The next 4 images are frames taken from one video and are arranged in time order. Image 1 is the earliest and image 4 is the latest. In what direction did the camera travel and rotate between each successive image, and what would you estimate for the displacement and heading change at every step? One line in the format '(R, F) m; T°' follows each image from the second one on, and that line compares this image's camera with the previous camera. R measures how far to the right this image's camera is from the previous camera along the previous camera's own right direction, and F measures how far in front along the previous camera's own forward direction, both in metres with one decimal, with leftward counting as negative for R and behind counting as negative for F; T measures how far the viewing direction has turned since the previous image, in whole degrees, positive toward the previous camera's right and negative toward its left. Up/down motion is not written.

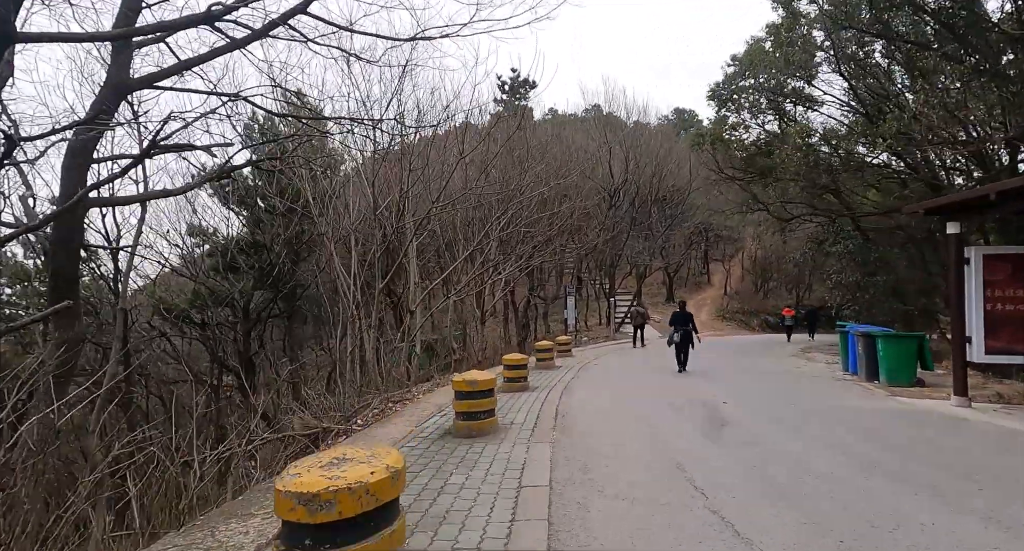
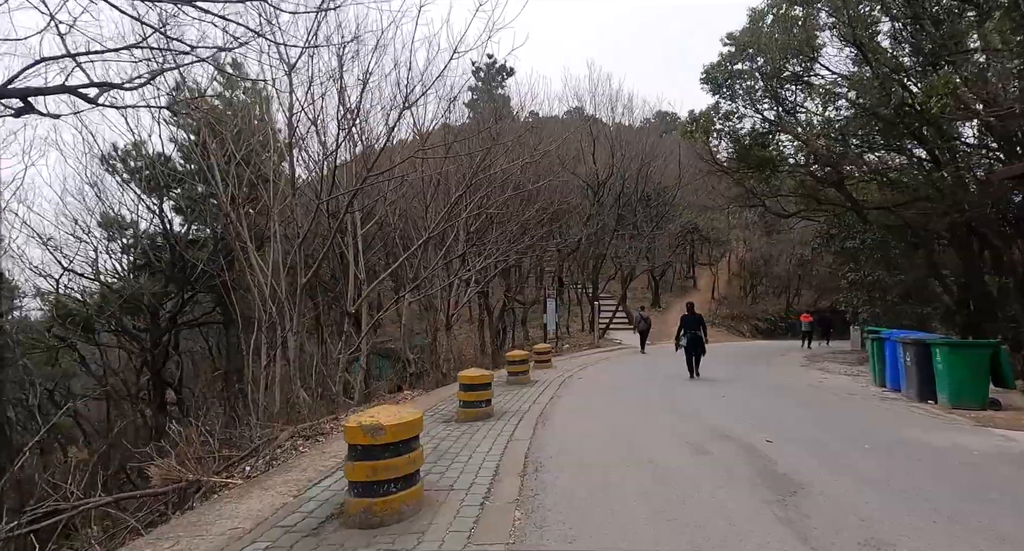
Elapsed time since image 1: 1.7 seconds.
(+0.2, +2.2) m; +2°
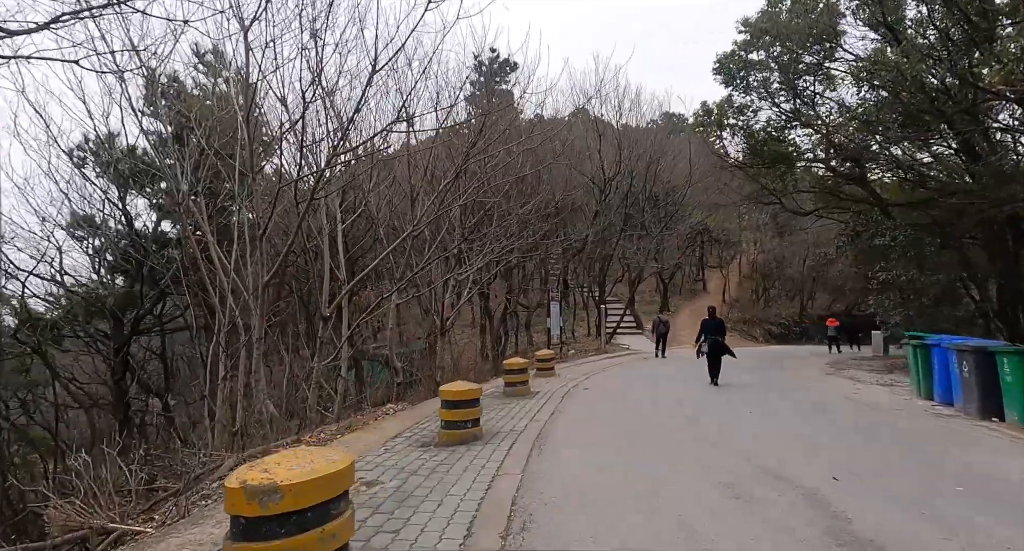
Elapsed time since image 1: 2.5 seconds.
(+0.1, +1.1) m; -1°
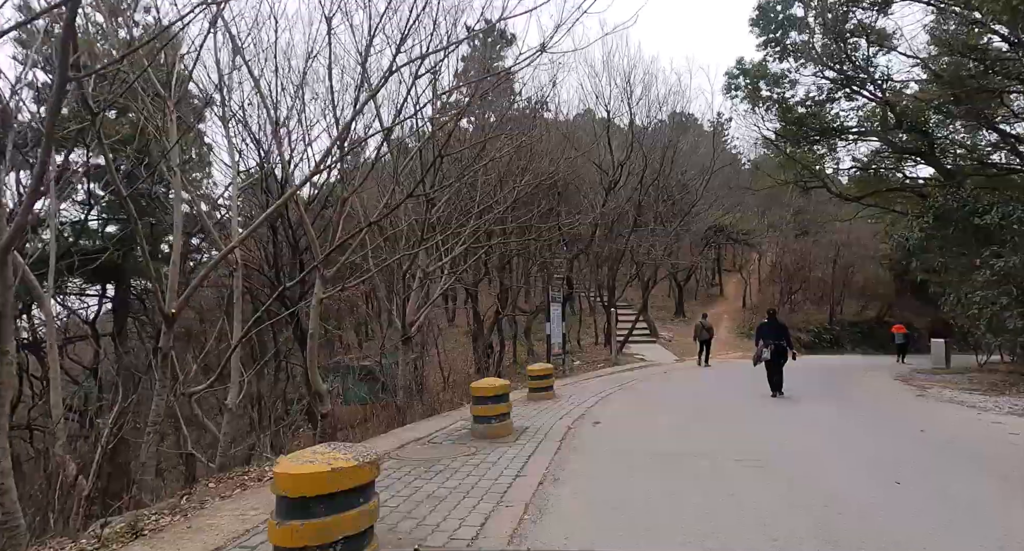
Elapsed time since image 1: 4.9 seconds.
(+0.3, +3.1) m; -1°
